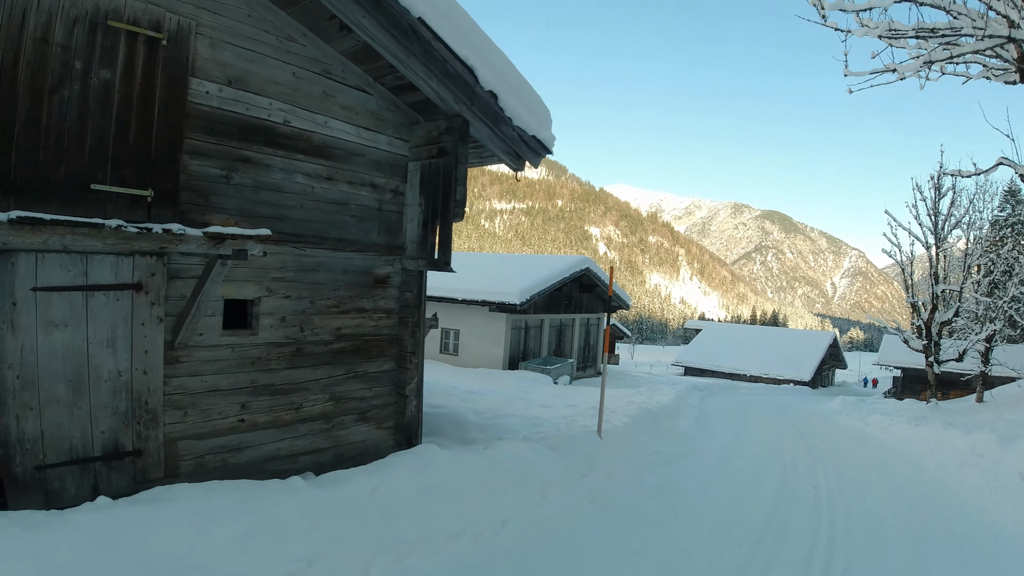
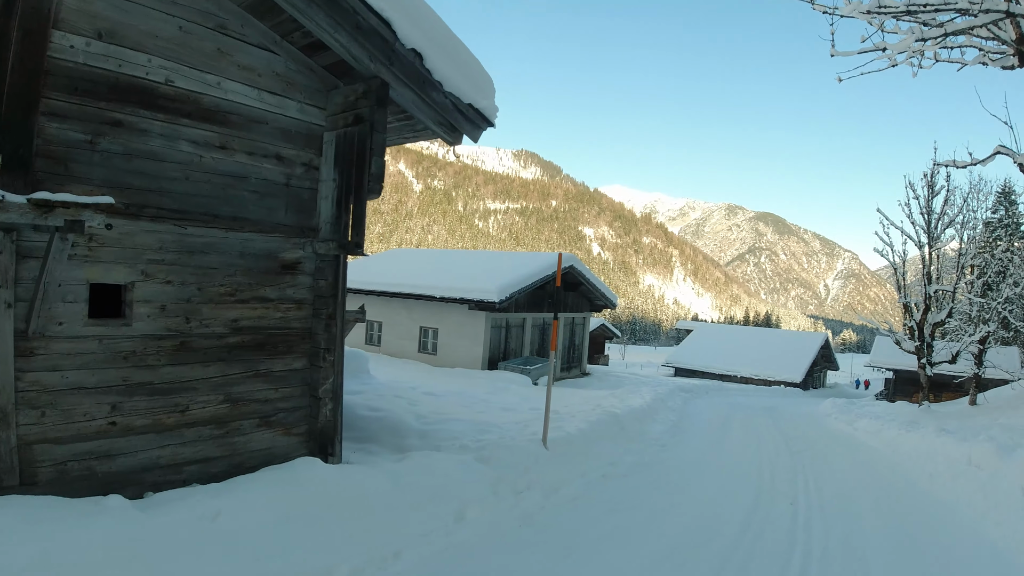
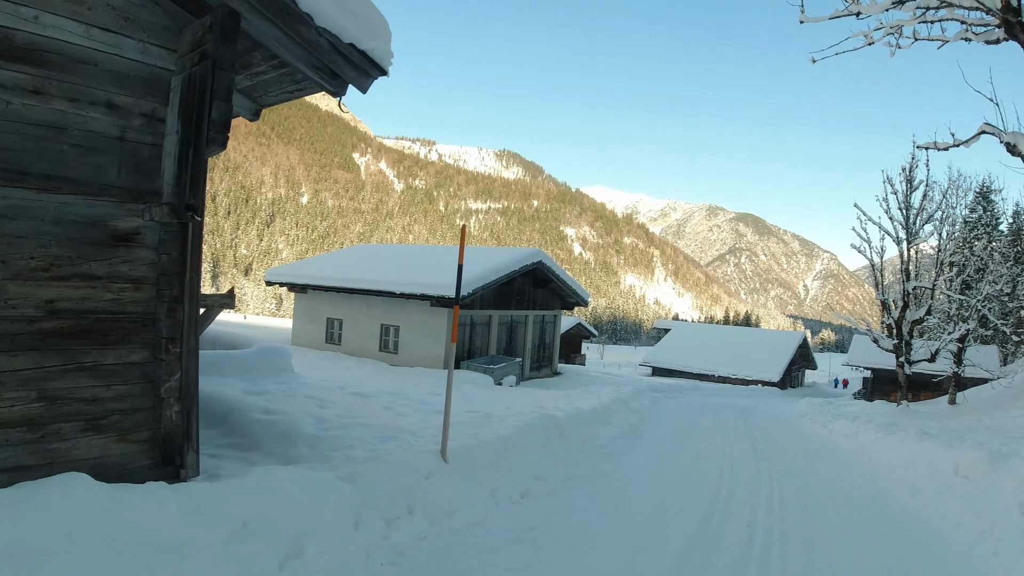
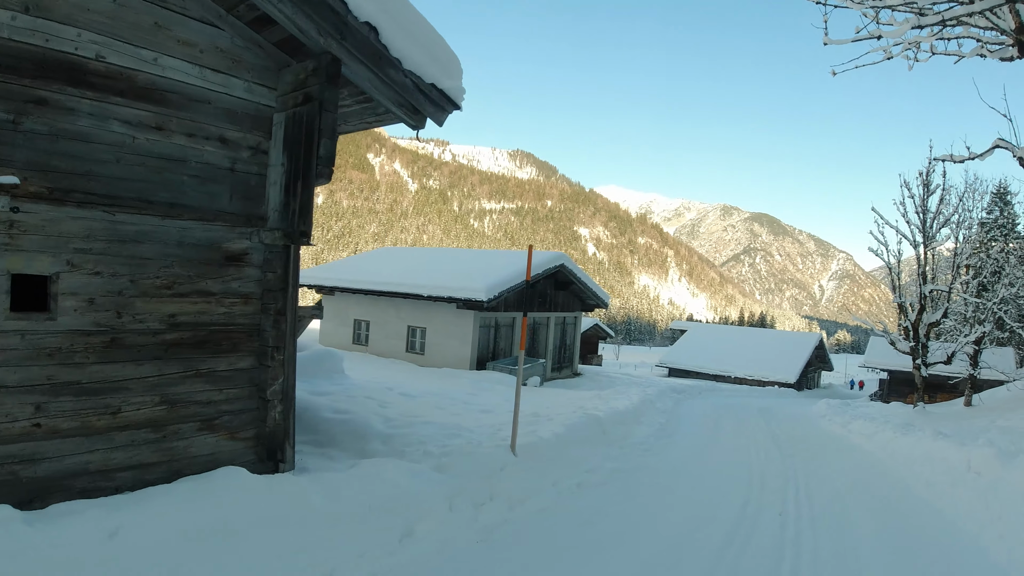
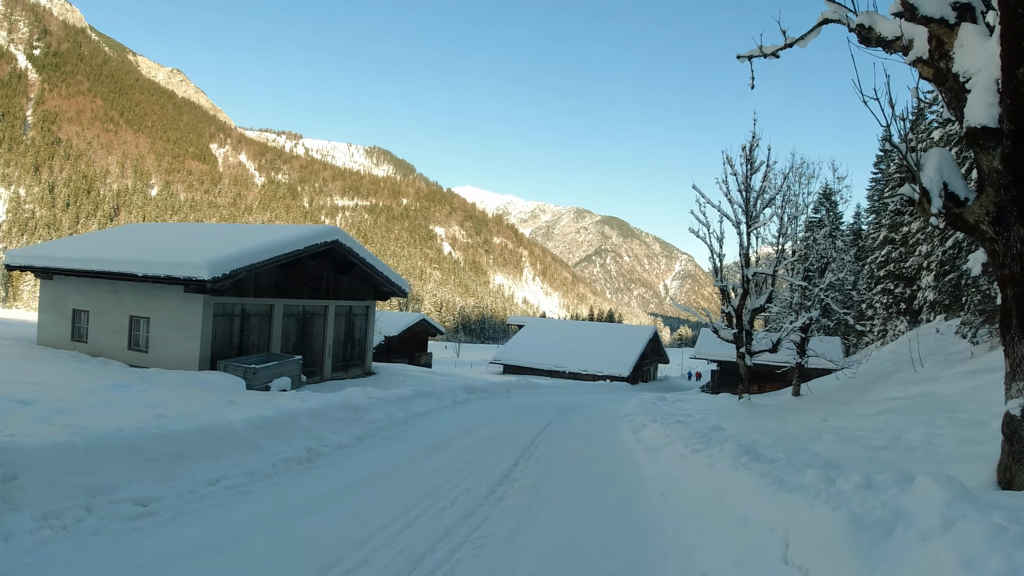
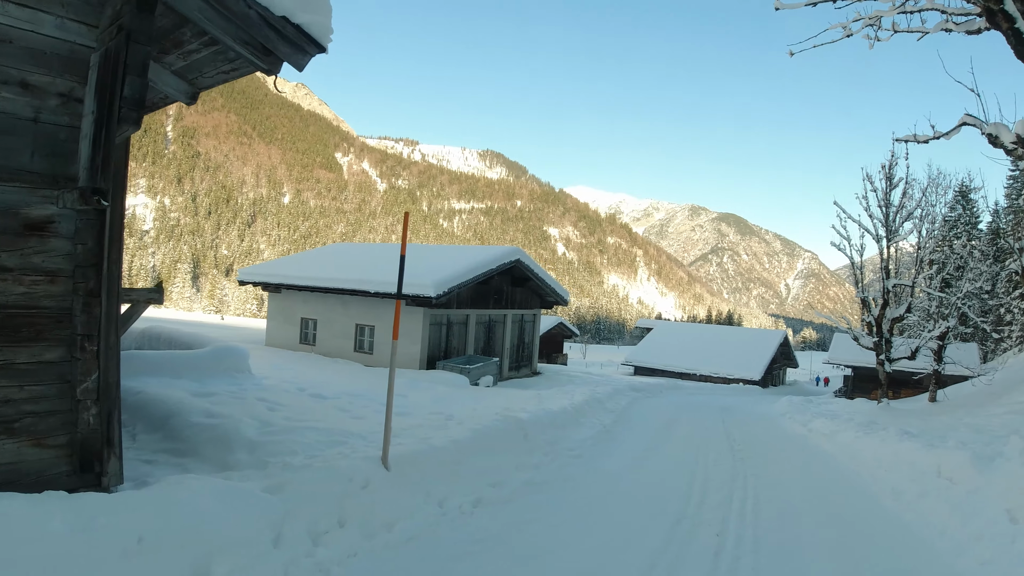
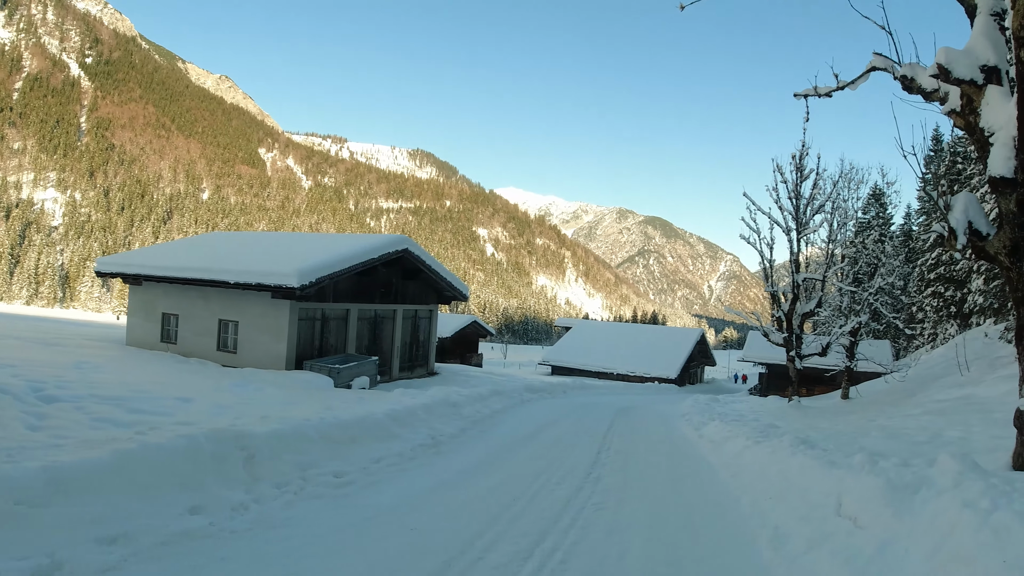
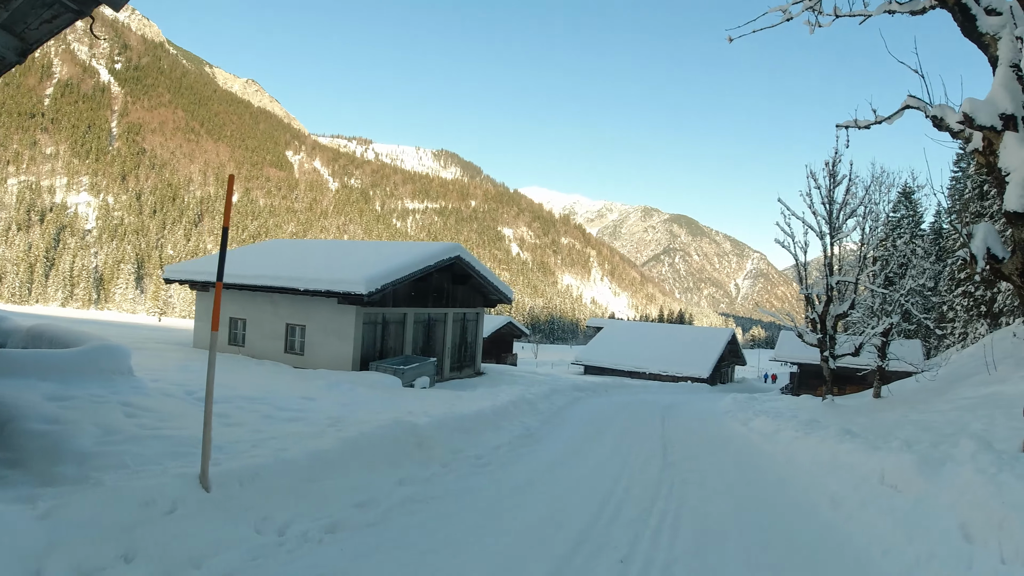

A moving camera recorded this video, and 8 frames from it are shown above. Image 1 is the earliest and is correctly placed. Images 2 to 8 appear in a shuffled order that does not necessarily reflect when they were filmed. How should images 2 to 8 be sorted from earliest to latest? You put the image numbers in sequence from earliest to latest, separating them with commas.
2, 4, 3, 6, 8, 7, 5
